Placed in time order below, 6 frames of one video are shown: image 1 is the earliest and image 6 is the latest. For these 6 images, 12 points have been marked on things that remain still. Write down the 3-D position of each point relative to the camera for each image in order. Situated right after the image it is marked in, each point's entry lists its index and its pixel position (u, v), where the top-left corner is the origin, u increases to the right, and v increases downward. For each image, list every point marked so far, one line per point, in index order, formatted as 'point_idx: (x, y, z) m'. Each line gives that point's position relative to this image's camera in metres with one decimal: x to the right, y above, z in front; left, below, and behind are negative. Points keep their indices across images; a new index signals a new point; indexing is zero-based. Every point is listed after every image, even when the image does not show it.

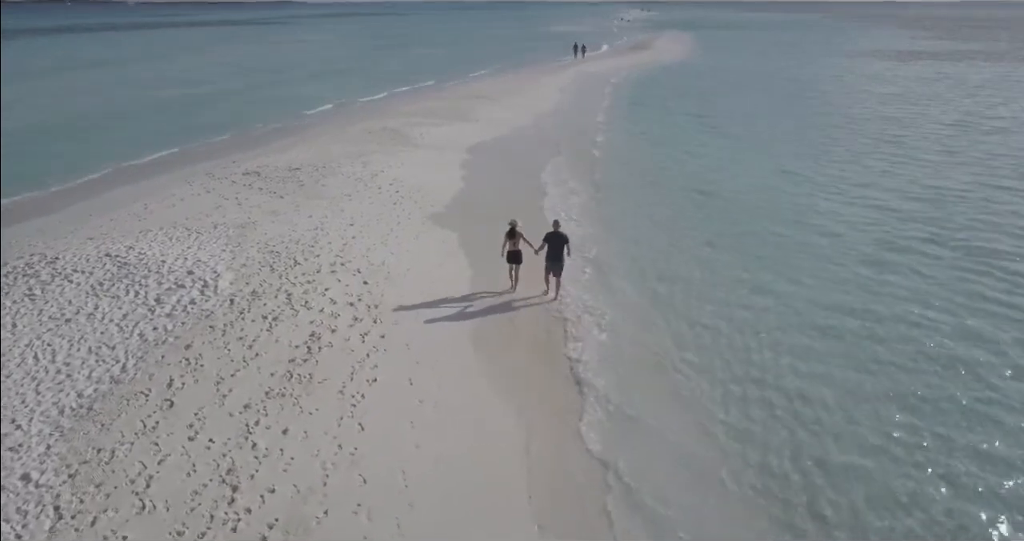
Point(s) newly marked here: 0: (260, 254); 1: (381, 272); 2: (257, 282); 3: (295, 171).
0: (-4.4, +0.3, +13.2) m
1: (-2.2, 0.0, +13.0) m
2: (-4.0, -0.2, +11.9) m
3: (-5.7, +2.6, +19.9) m
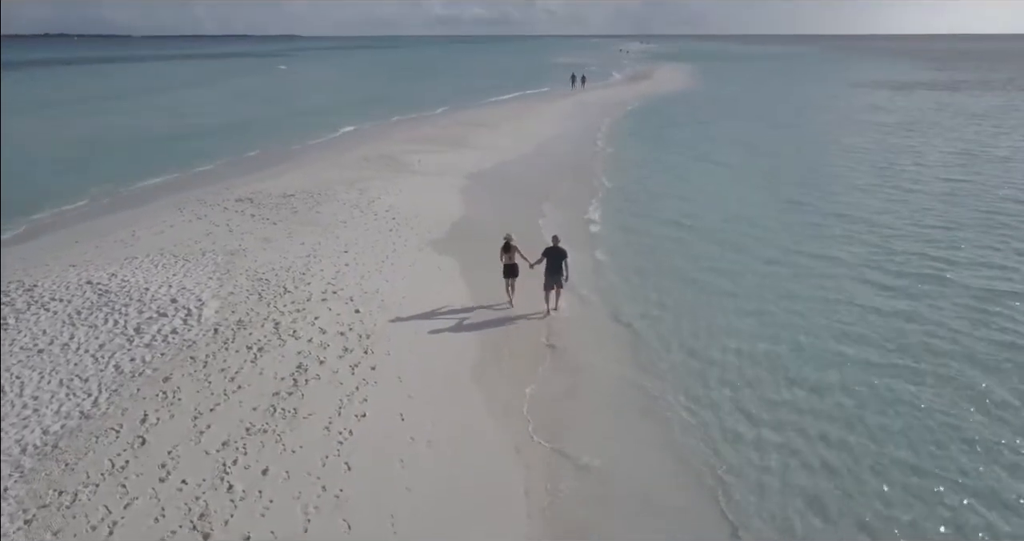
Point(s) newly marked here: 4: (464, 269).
0: (-4.4, -0.2, +12.7) m
1: (-2.3, -0.5, +12.4) m
2: (-4.0, -0.6, +11.4) m
3: (-5.7, +1.9, +19.4) m
4: (-0.9, 0.0, +14.8) m
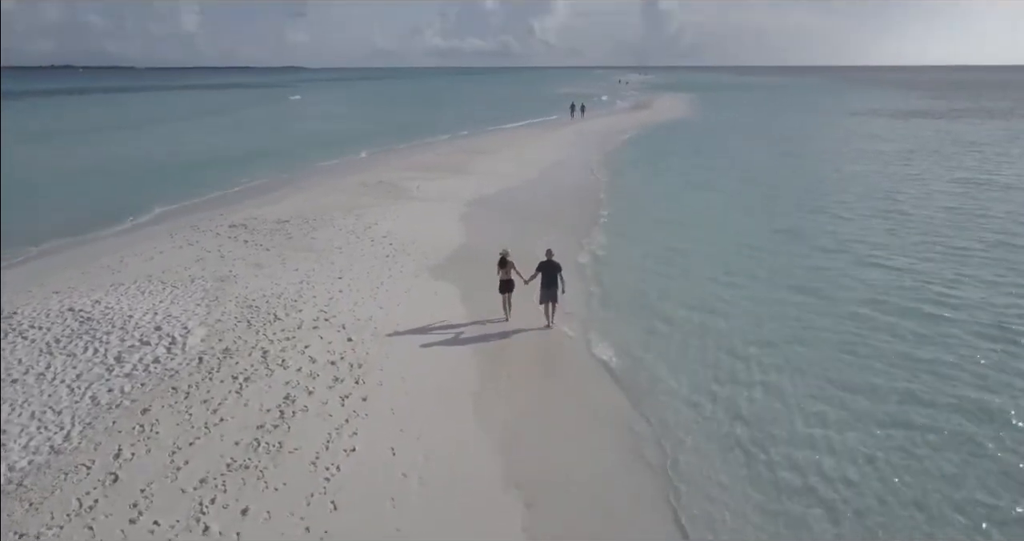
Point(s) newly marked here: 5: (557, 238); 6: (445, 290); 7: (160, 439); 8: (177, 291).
0: (-4.4, -0.6, +12.2) m
1: (-2.3, -0.9, +12.0) m
2: (-4.1, -1.0, +10.9) m
3: (-5.7, +1.2, +19.0) m
4: (-0.9, -0.5, +14.3) m
5: (+1.2, +0.8, +19.8) m
6: (-1.2, -0.4, +14.4) m
7: (-3.8, -1.8, +8.2) m
8: (-5.8, -0.4, +13.0) m
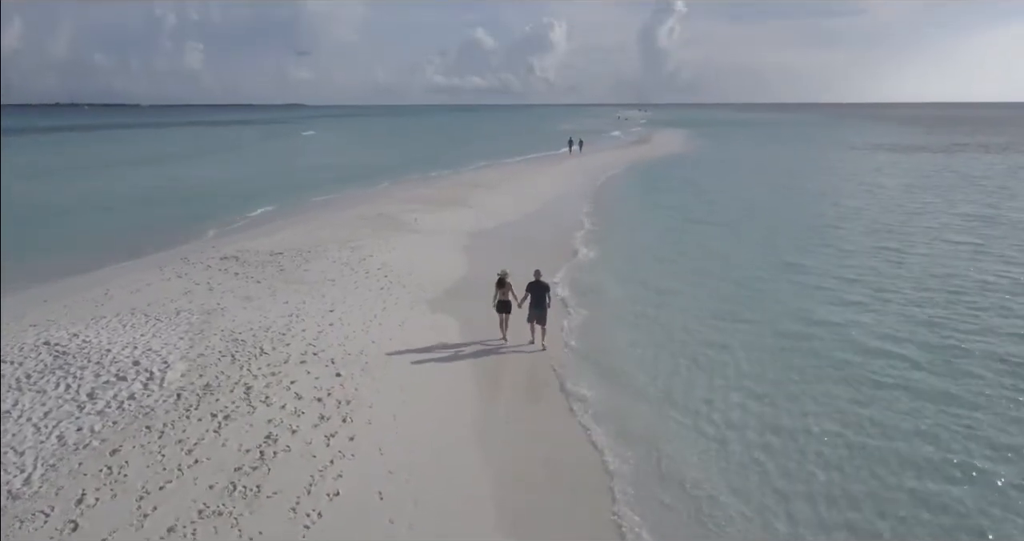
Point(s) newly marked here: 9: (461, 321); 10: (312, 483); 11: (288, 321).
0: (-4.5, -1.1, +11.7) m
1: (-2.3, -1.4, +11.4) m
2: (-4.1, -1.4, +10.4) m
3: (-5.8, +0.4, +18.6) m
4: (-1.0, -1.0, +13.8) m
5: (+1.1, 0.0, +19.3) m
6: (-1.3, -1.0, +13.8) m
7: (-3.8, -2.1, +7.6) m
8: (-5.8, -0.9, +12.5) m
9: (-1.0, -1.0, +14.3) m
10: (-2.1, -2.2, +7.9) m
11: (-3.9, -0.9, +13.2) m
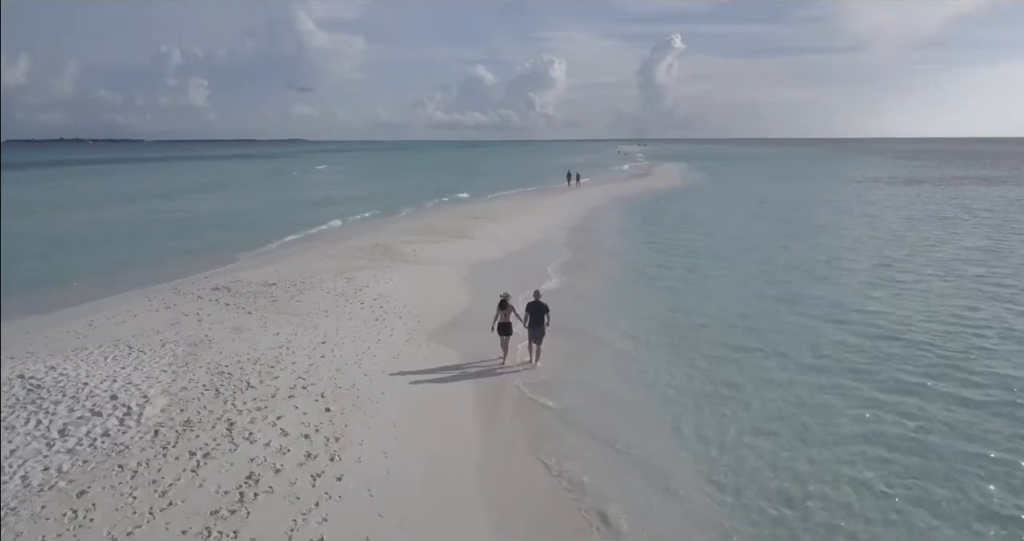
0: (-4.5, -1.6, +11.1) m
1: (-2.3, -1.8, +10.8) m
2: (-4.1, -1.8, +9.8) m
3: (-5.8, -0.4, +18.1) m
4: (-1.0, -1.6, +13.2) m
5: (+1.1, -0.8, +18.8) m
6: (-1.3, -1.5, +13.3) m
7: (-3.9, -2.4, +7.0) m
8: (-5.8, -1.4, +12.0) m
9: (-1.0, -1.5, +13.7) m
10: (-2.1, -2.5, +7.3) m
11: (-3.9, -1.4, +12.6) m
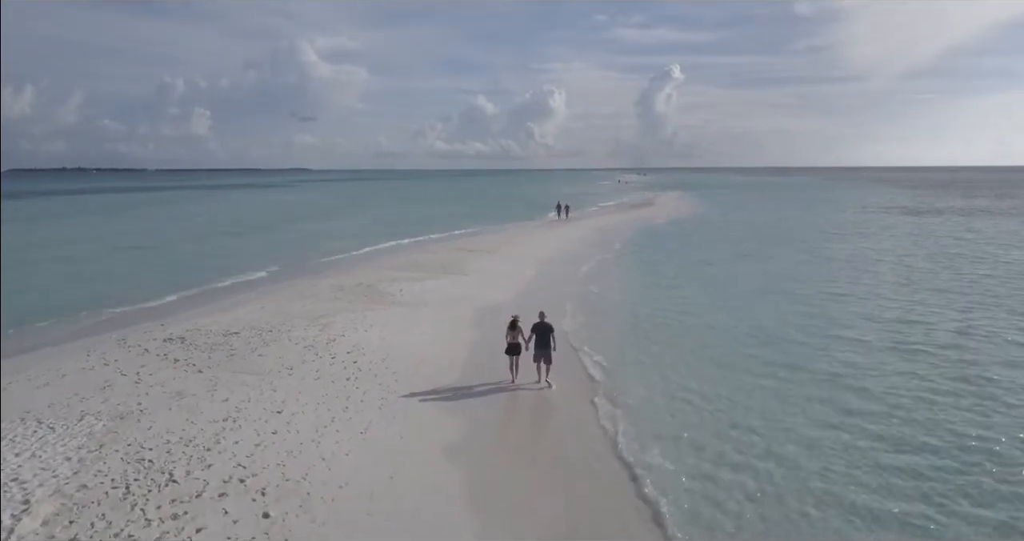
0: (-4.6, -2.3, +8.9) m
1: (-2.4, -2.5, +8.6) m
2: (-4.2, -2.5, +7.5) m
3: (-5.9, -1.4, +15.9) m
4: (-1.1, -2.4, +11.0) m
5: (+1.0, -1.8, +16.5) m
6: (-1.4, -2.3, +11.0) m
7: (-4.0, -3.0, +4.7) m
8: (-5.9, -2.1, +9.7) m
9: (-1.1, -2.3, +11.4) m
10: (-2.2, -3.1, +5.0) m
11: (-4.0, -2.2, +10.4) m
